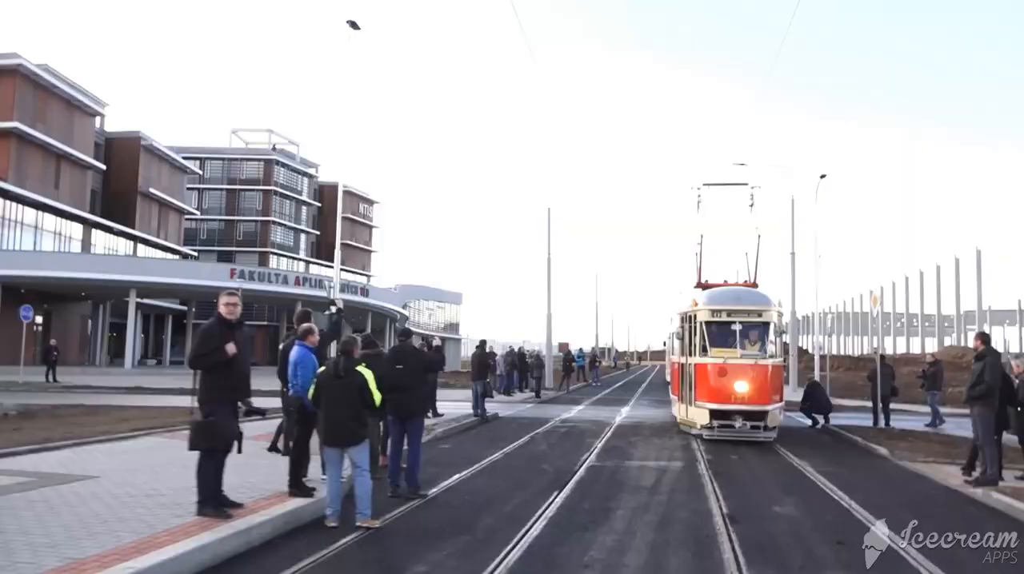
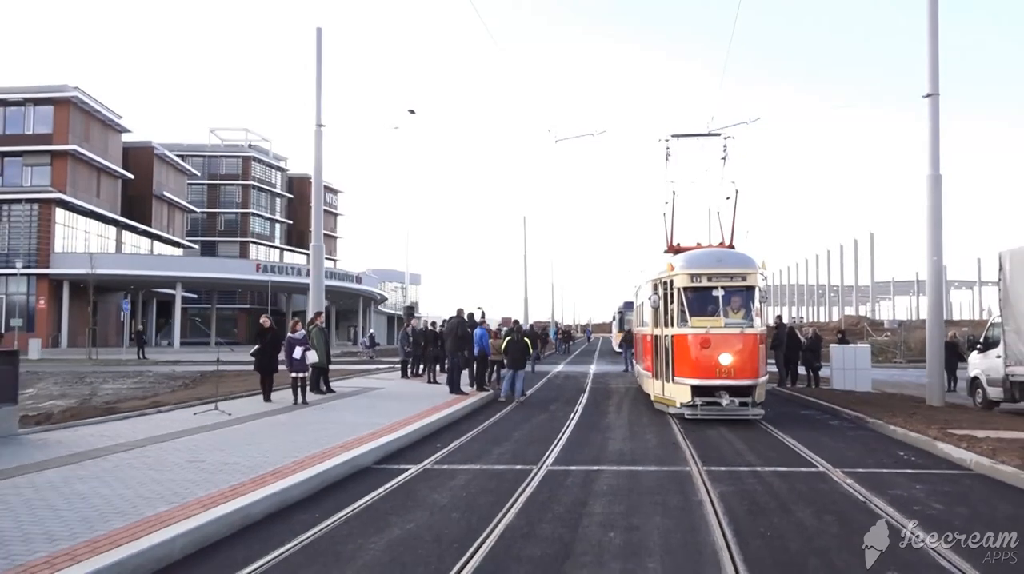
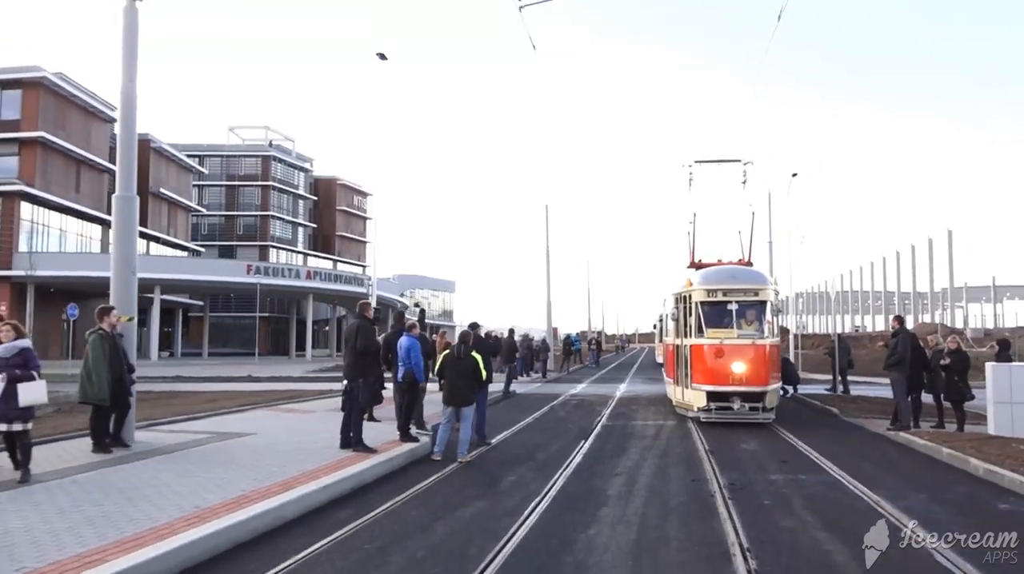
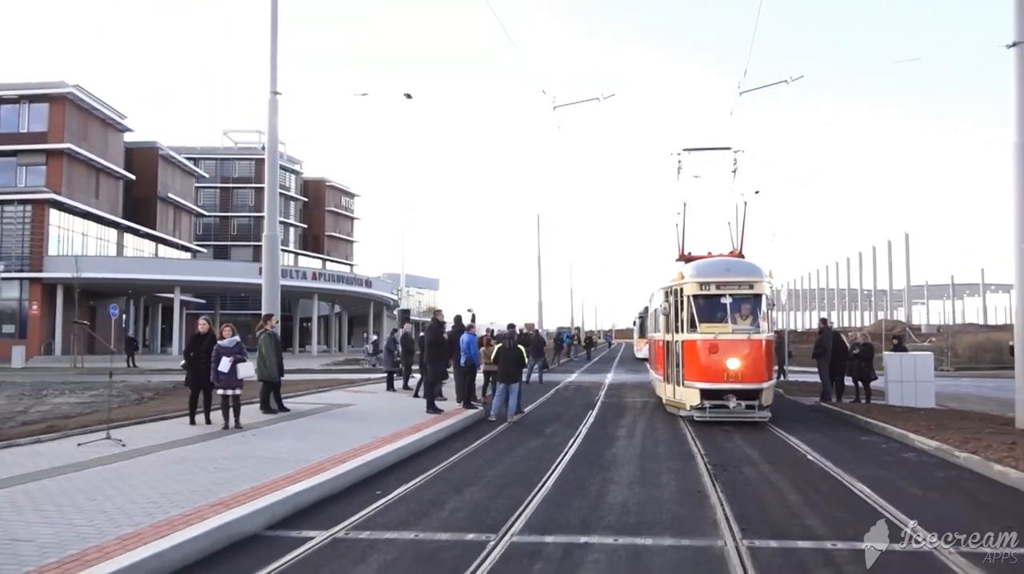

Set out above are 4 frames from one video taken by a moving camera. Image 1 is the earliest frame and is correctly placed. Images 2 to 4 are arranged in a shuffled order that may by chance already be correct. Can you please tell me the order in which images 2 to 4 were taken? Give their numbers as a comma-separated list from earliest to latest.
3, 4, 2
